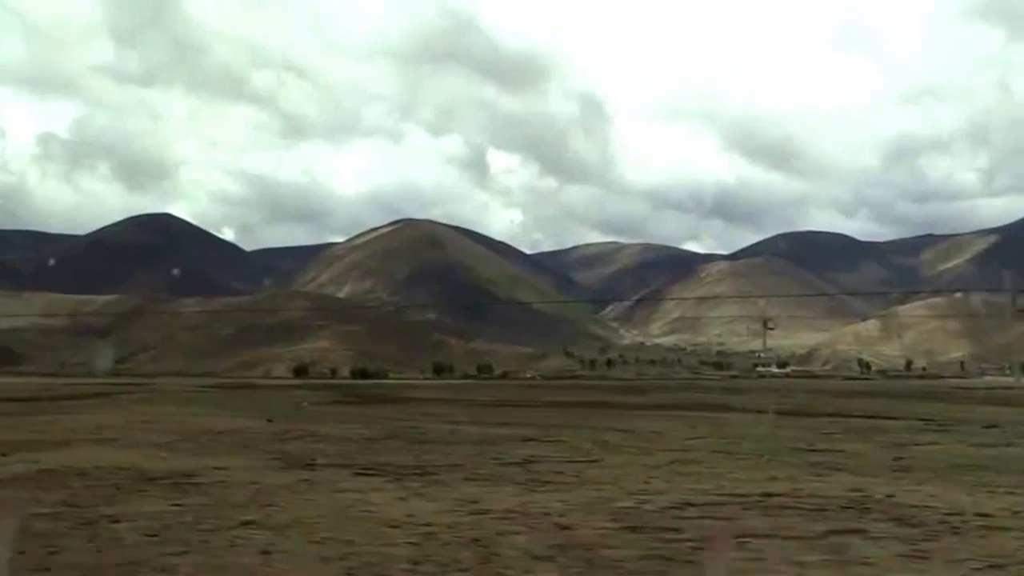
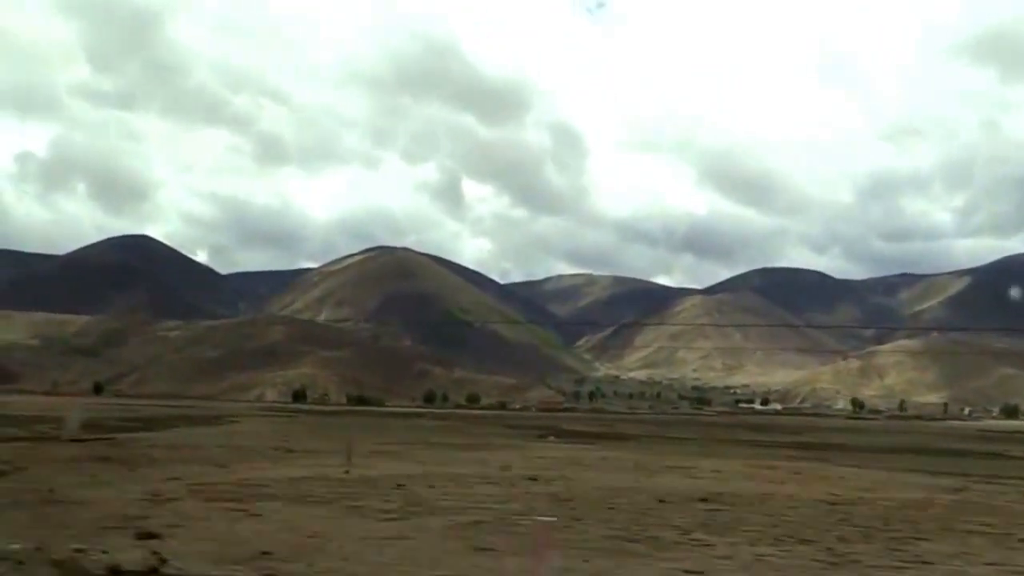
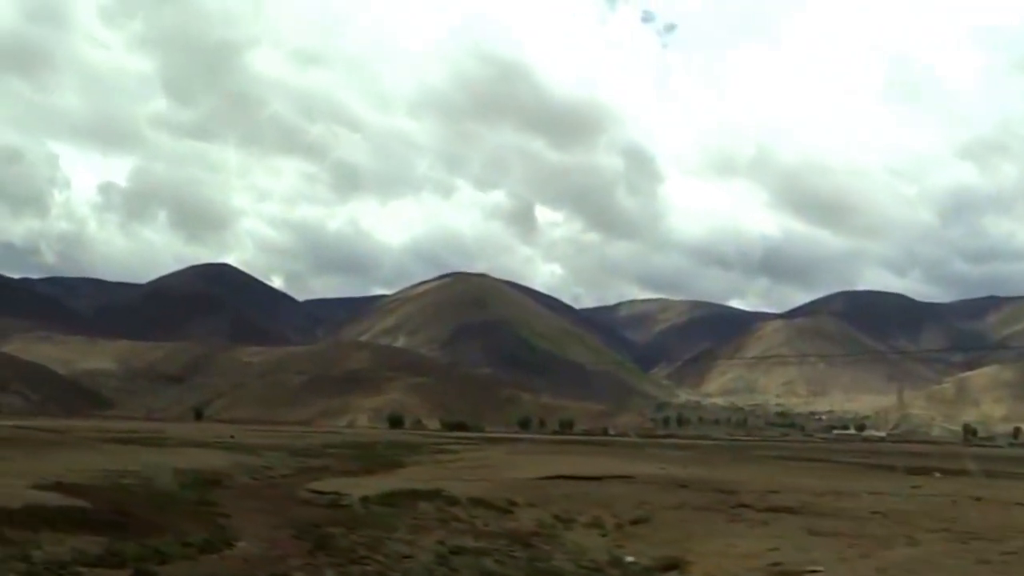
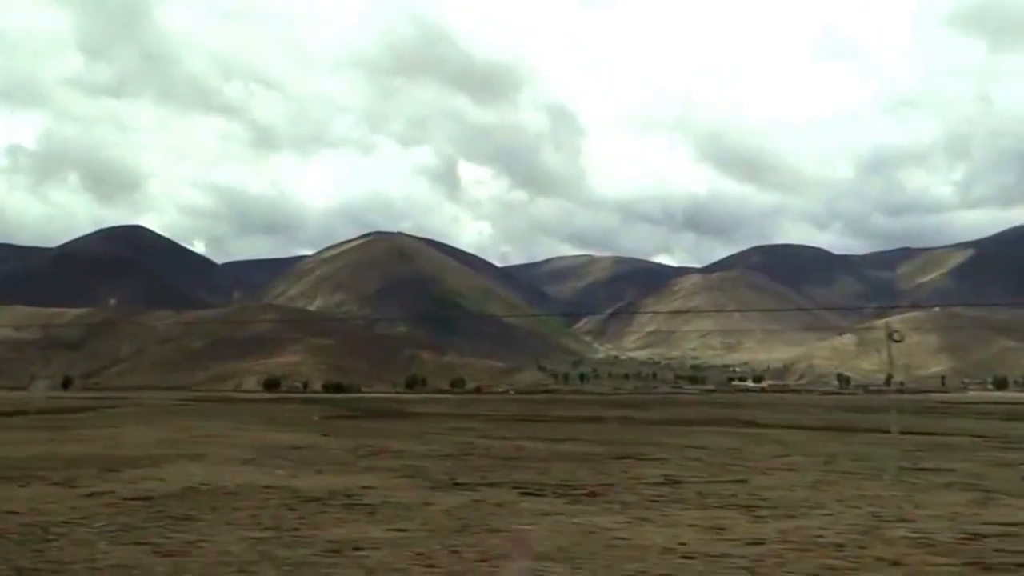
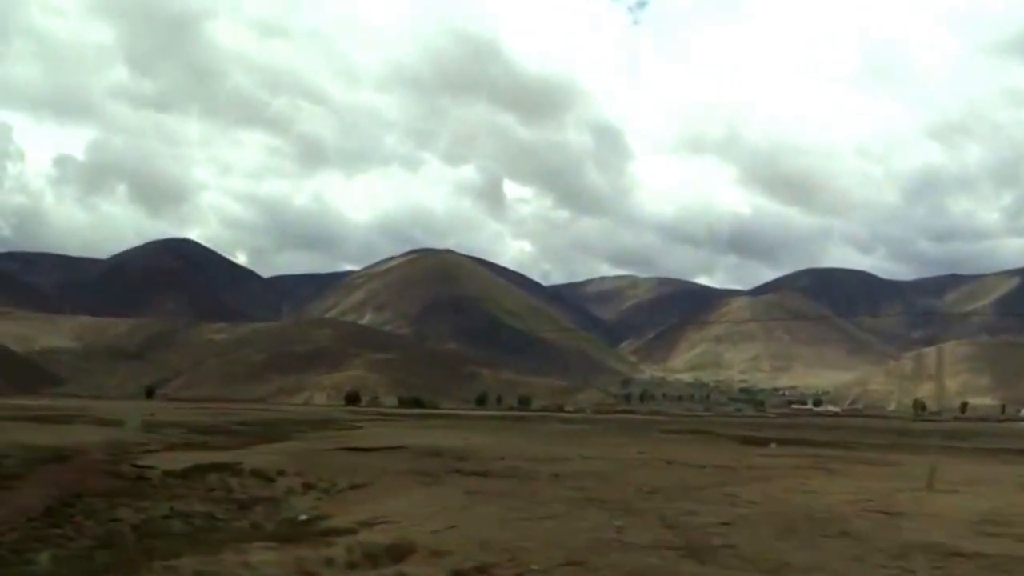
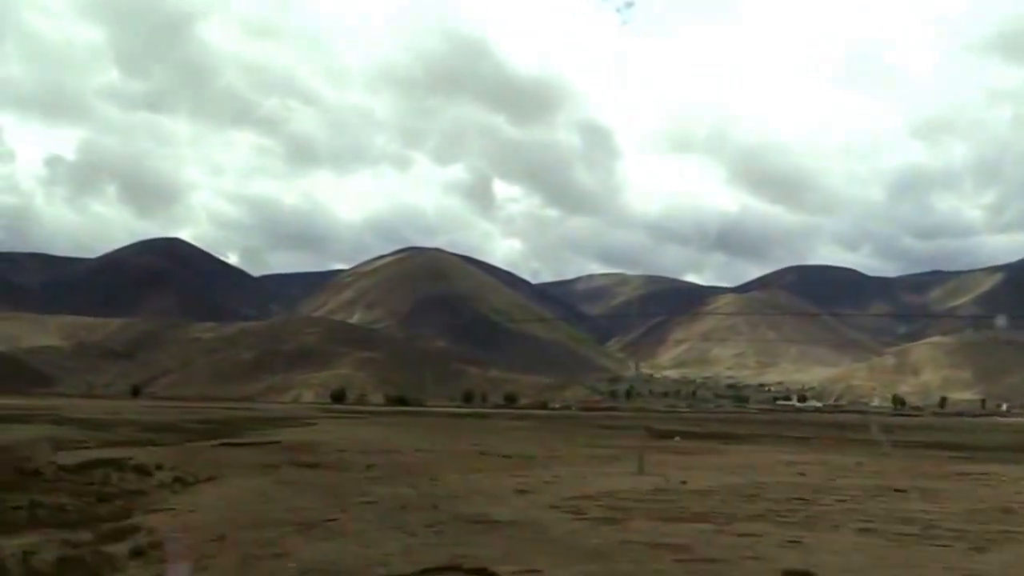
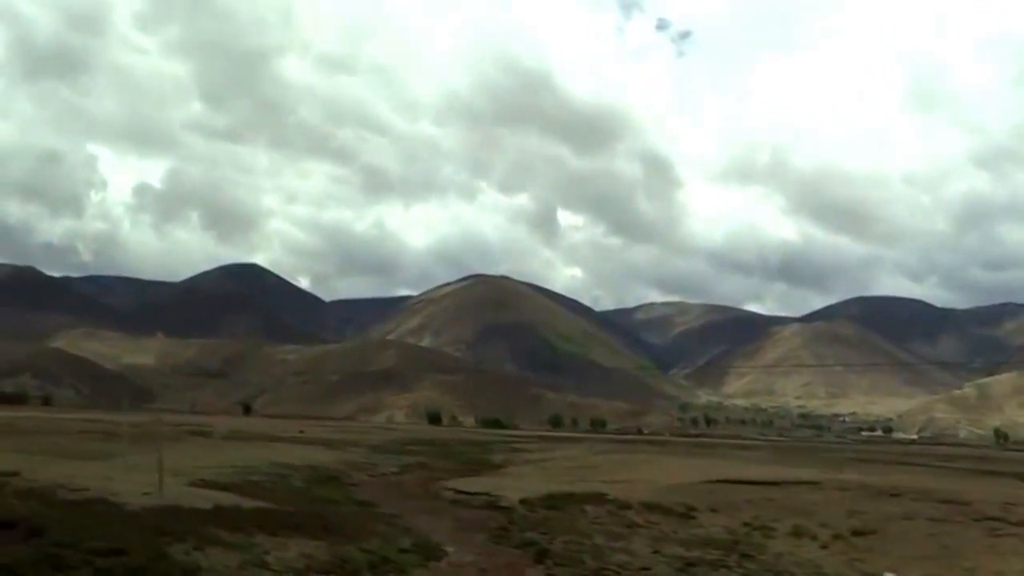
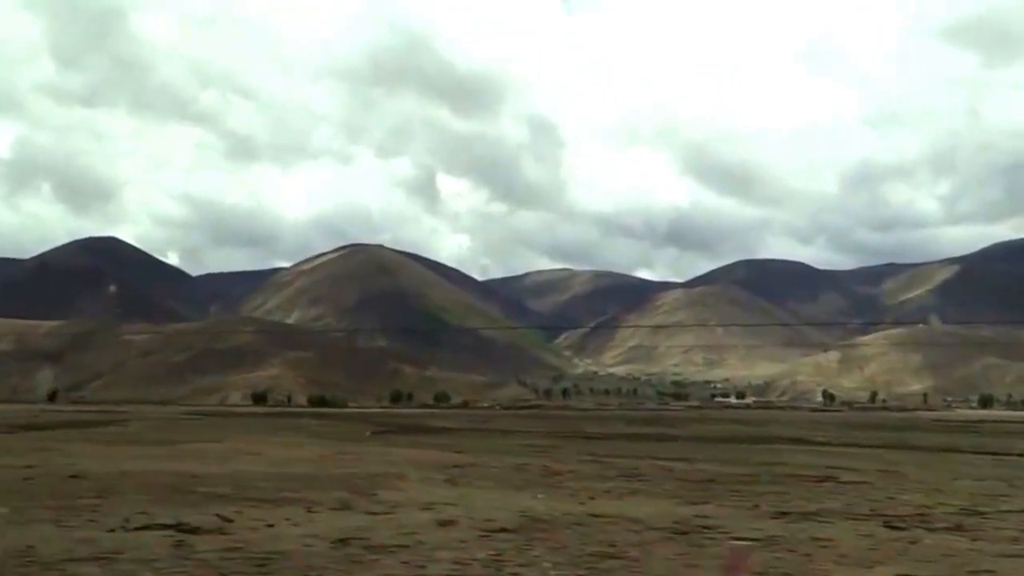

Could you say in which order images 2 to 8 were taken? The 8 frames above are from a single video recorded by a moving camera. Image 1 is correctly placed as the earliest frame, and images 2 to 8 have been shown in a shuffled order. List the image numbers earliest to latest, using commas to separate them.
4, 8, 2, 6, 5, 3, 7
